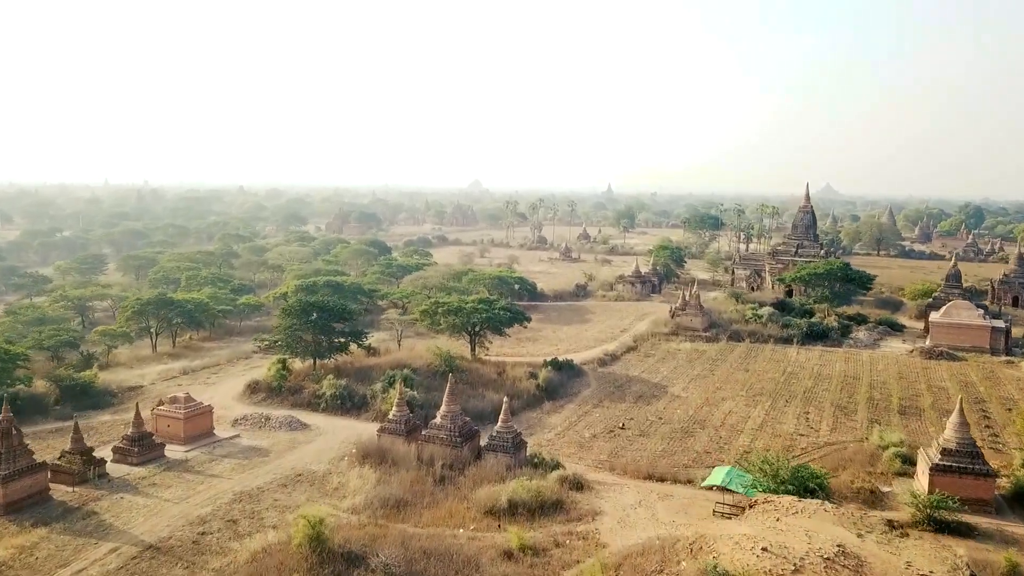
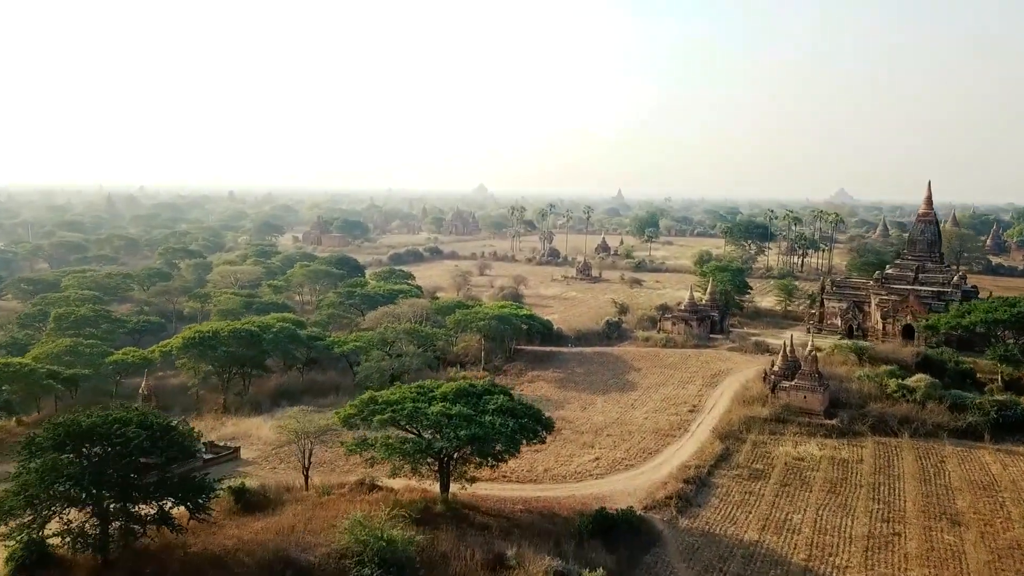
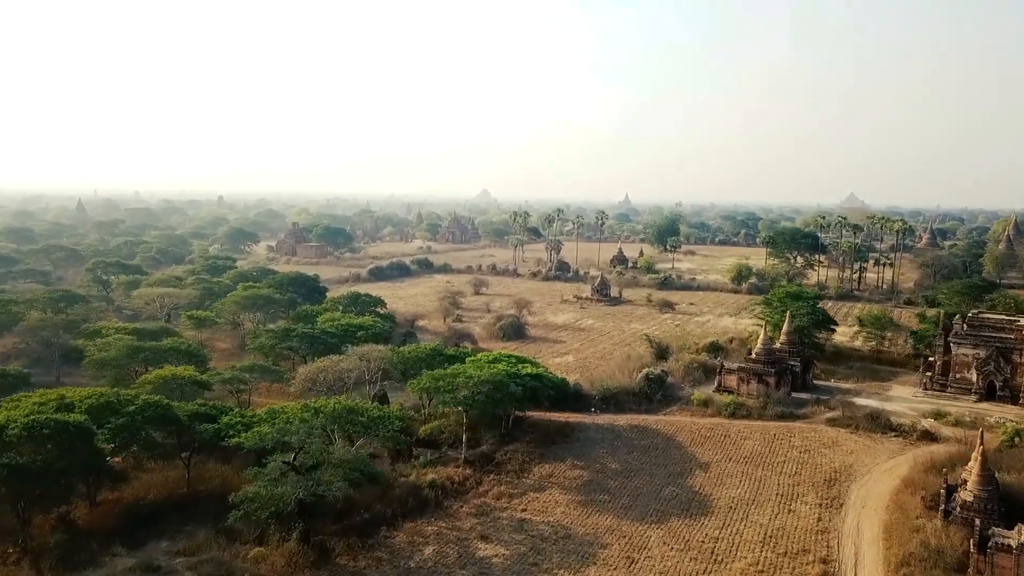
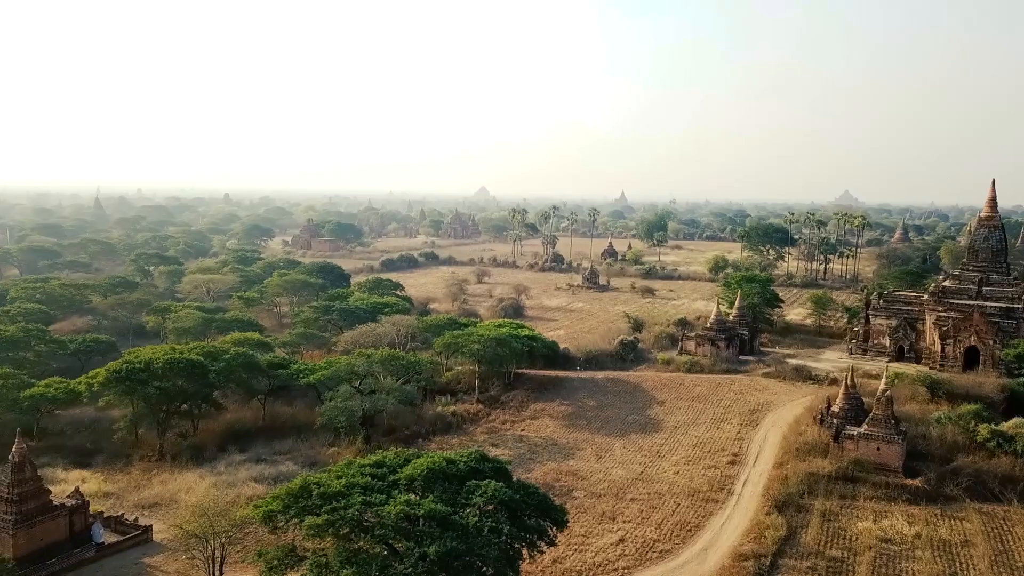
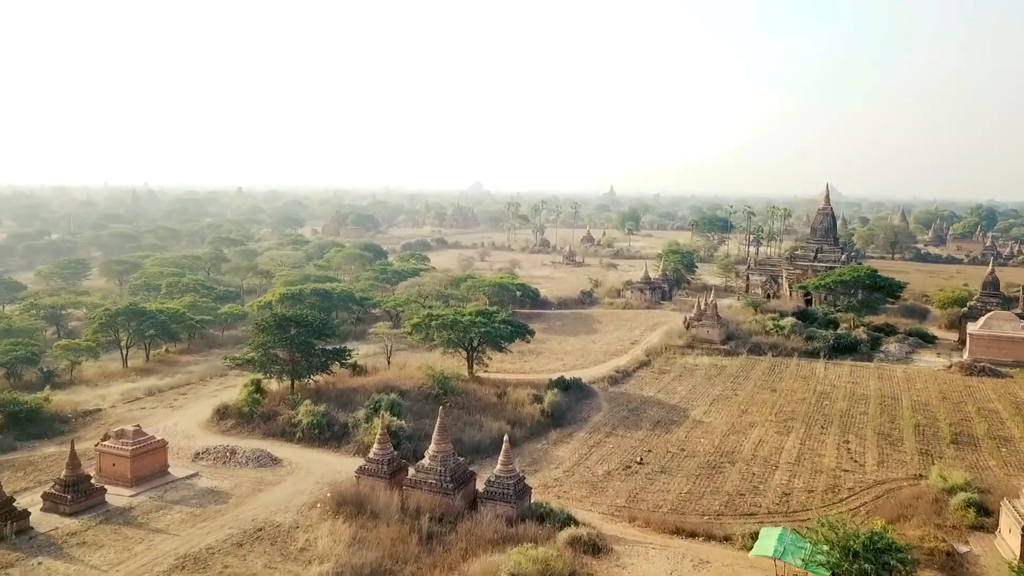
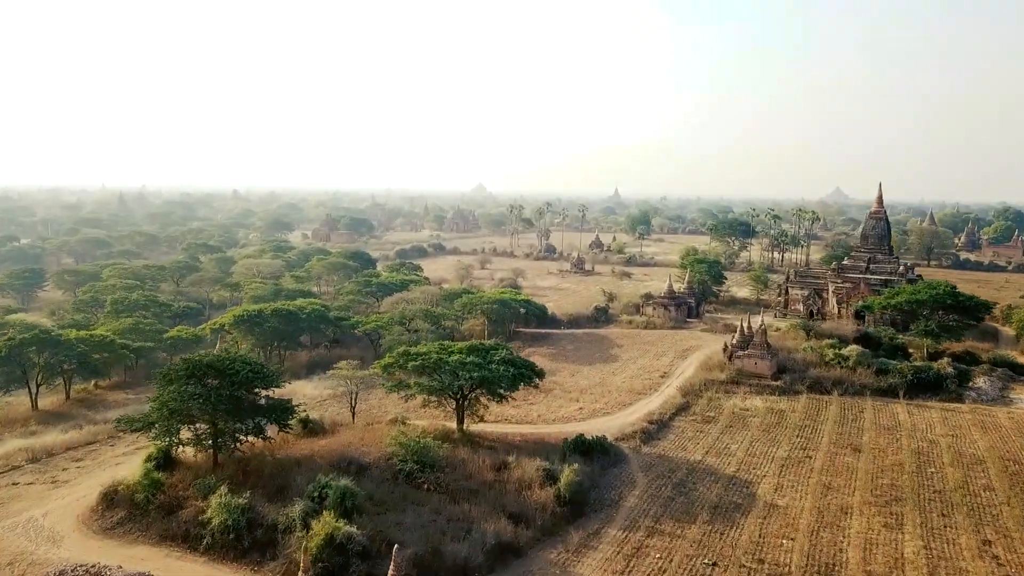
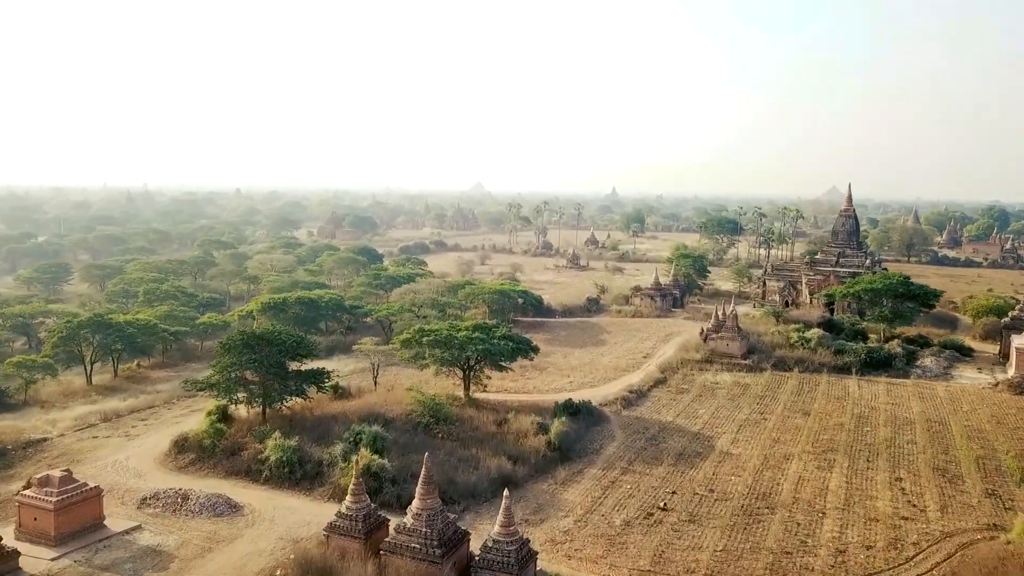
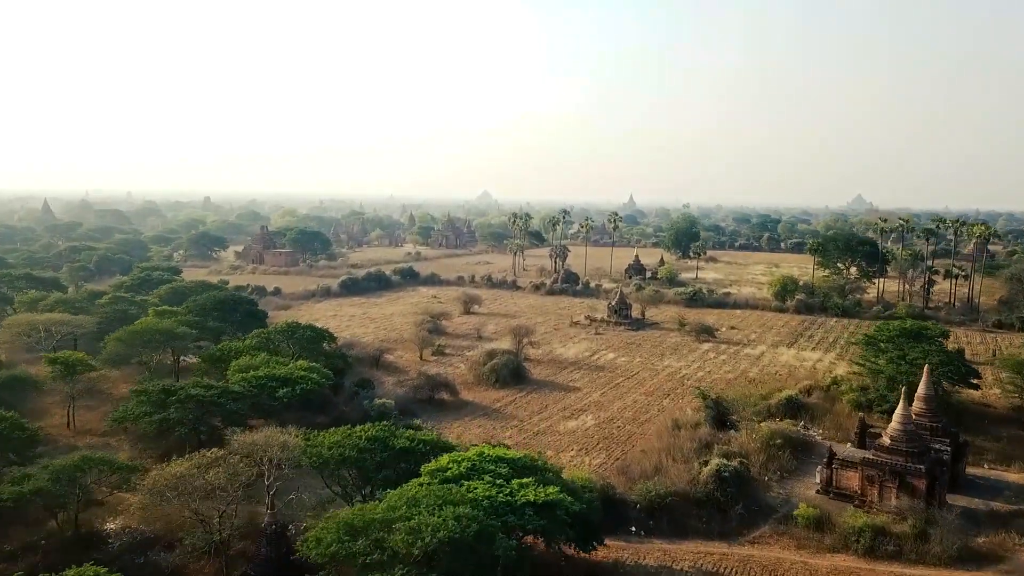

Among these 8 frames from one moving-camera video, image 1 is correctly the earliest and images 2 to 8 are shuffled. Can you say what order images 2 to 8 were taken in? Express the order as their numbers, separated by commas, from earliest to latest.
5, 7, 6, 2, 4, 3, 8
